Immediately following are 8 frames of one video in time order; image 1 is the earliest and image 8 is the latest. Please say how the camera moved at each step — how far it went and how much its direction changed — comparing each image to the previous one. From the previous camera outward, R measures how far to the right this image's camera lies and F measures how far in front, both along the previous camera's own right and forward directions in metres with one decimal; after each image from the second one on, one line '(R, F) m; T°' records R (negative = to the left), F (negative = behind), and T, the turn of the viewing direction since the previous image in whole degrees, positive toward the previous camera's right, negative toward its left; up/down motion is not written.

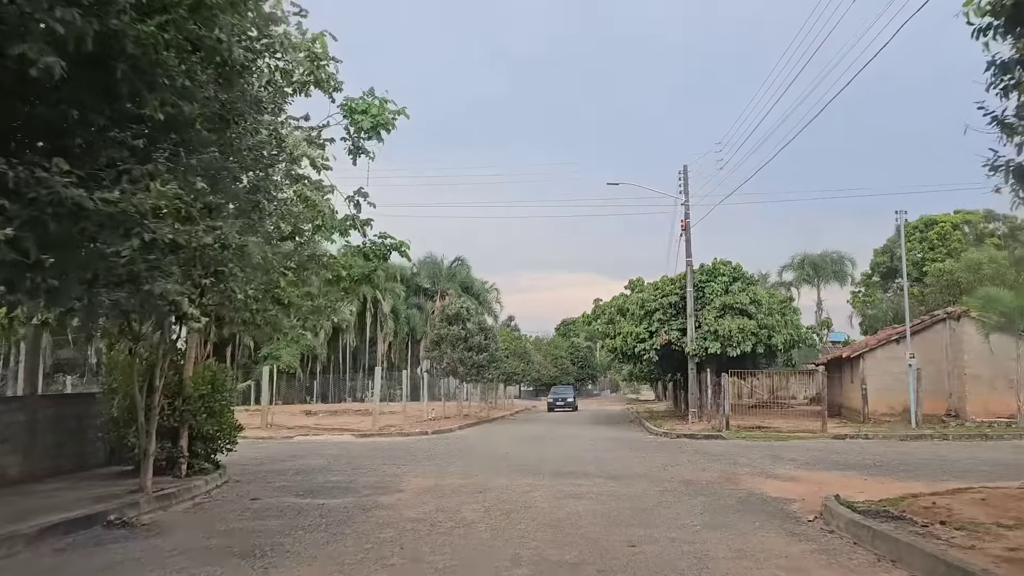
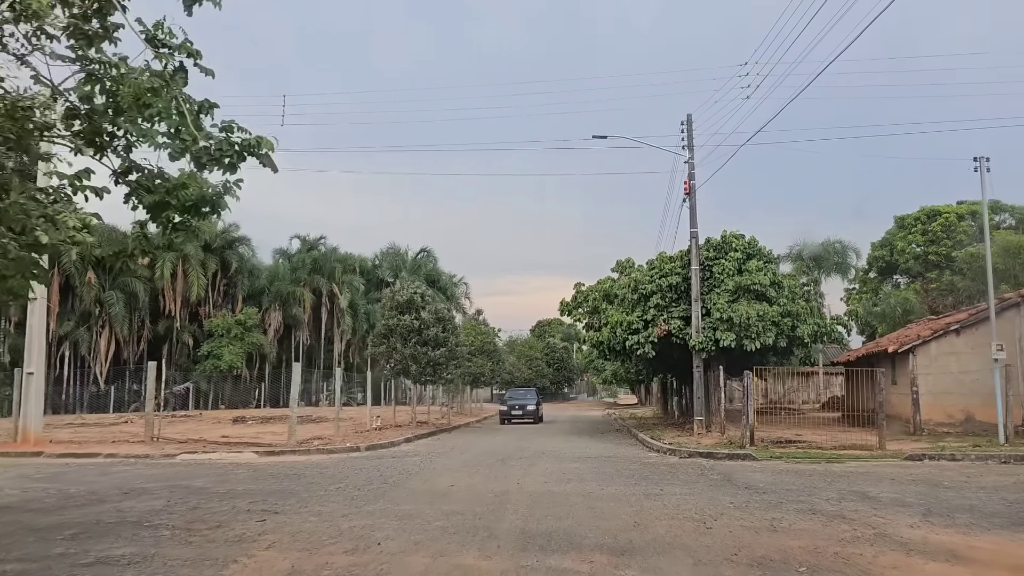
(+0.4, +5.6) m; +2°
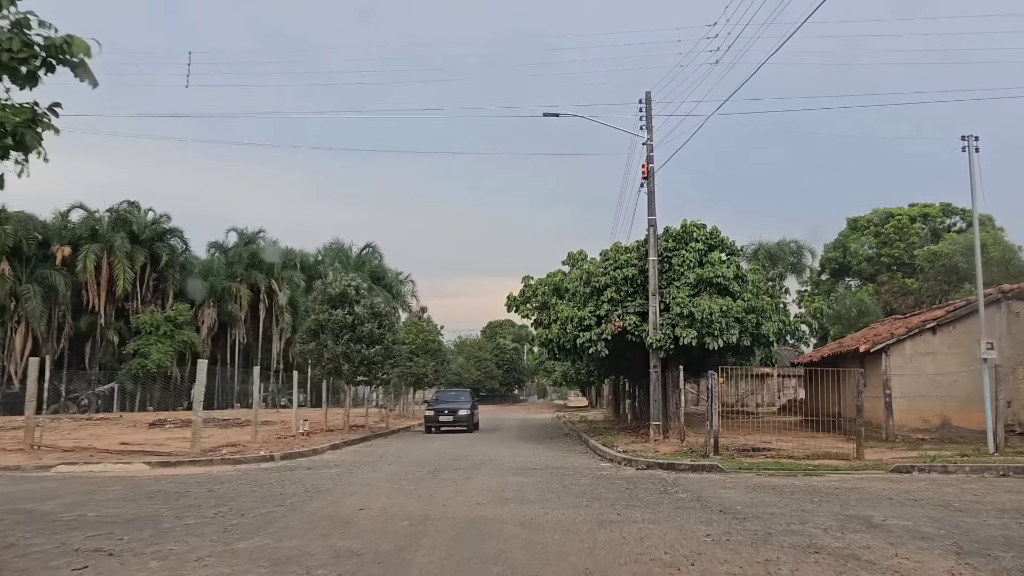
(+0.3, +2.1) m; +3°
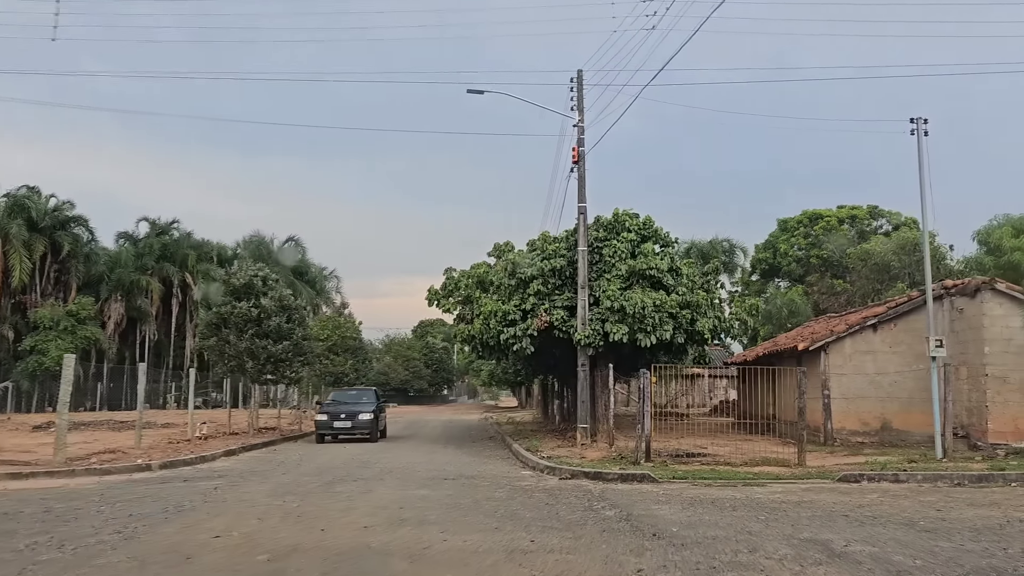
(+0.3, +1.6) m; +5°
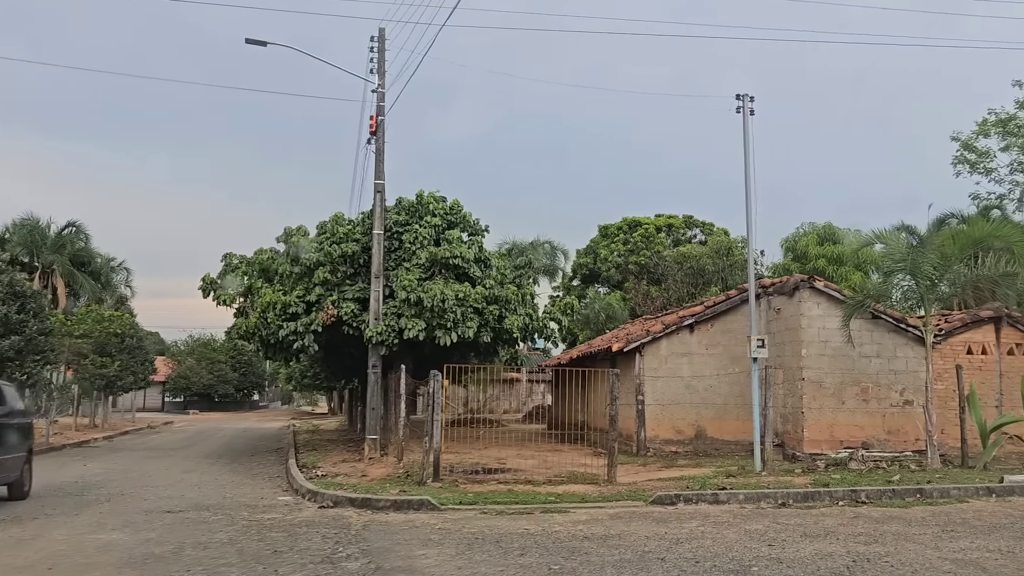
(+0.9, +2.3) m; +12°
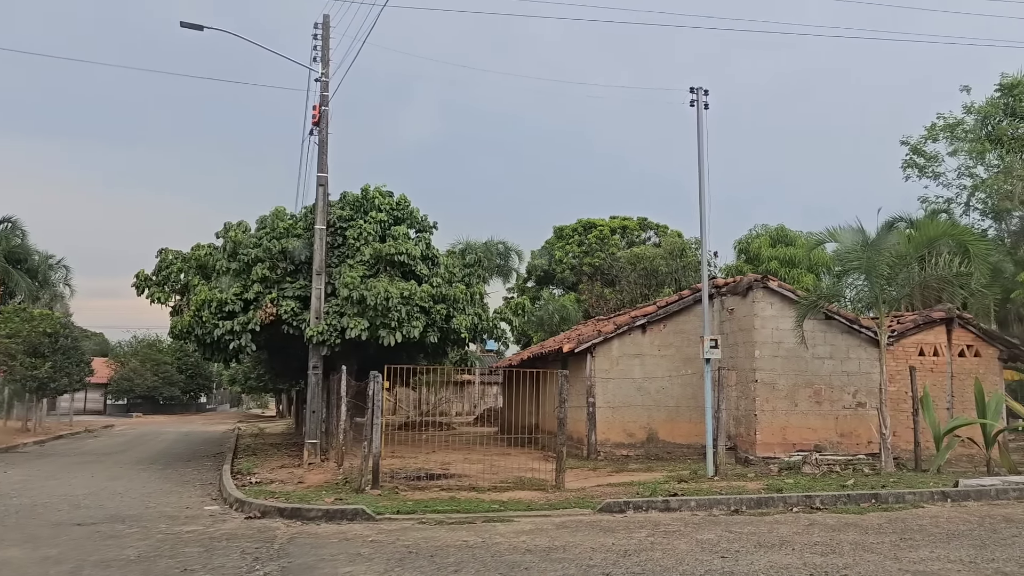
(+0.2, +0.5) m; +3°
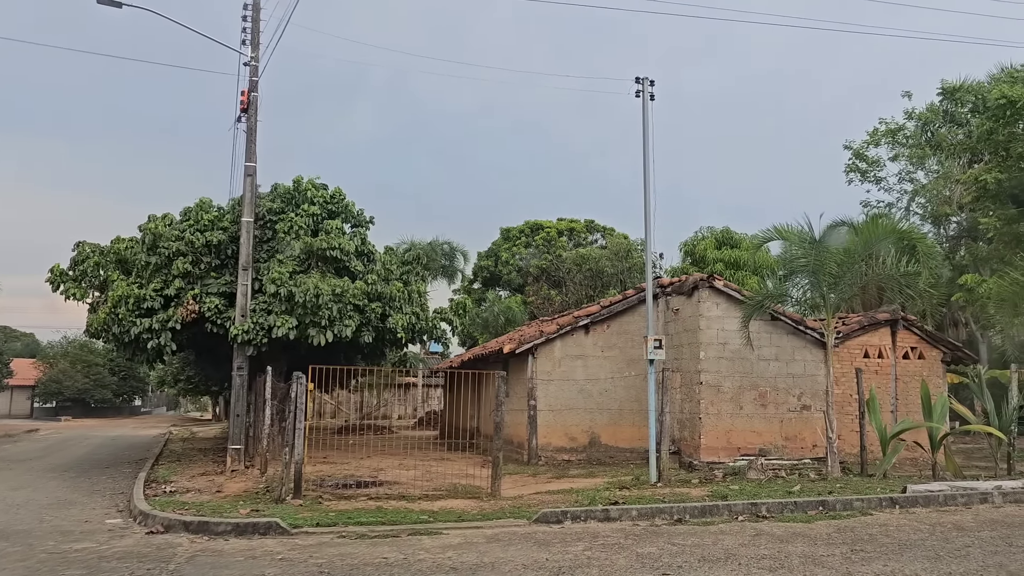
(+0.2, +0.6) m; +4°
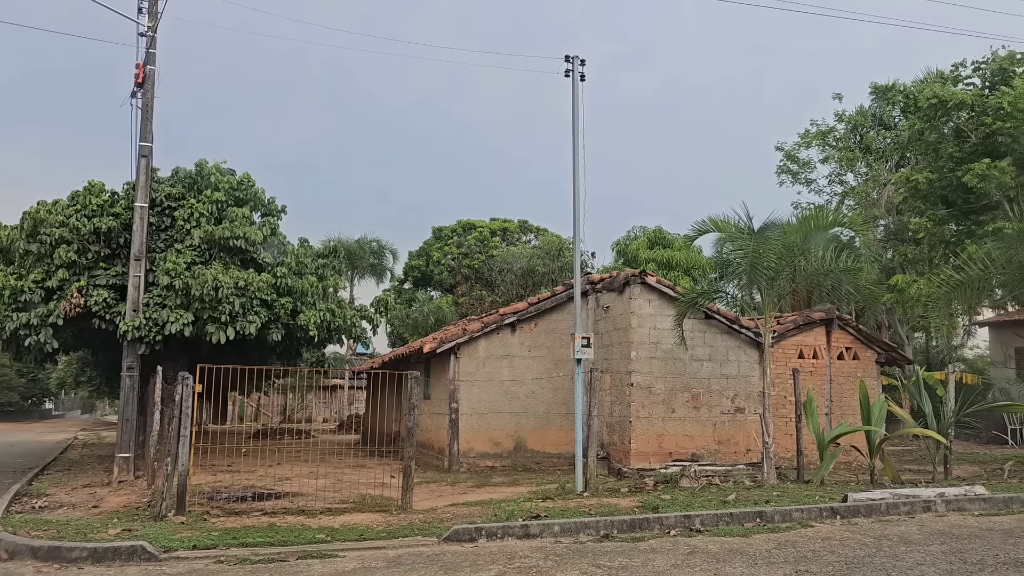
(+0.2, +0.9) m; +4°
